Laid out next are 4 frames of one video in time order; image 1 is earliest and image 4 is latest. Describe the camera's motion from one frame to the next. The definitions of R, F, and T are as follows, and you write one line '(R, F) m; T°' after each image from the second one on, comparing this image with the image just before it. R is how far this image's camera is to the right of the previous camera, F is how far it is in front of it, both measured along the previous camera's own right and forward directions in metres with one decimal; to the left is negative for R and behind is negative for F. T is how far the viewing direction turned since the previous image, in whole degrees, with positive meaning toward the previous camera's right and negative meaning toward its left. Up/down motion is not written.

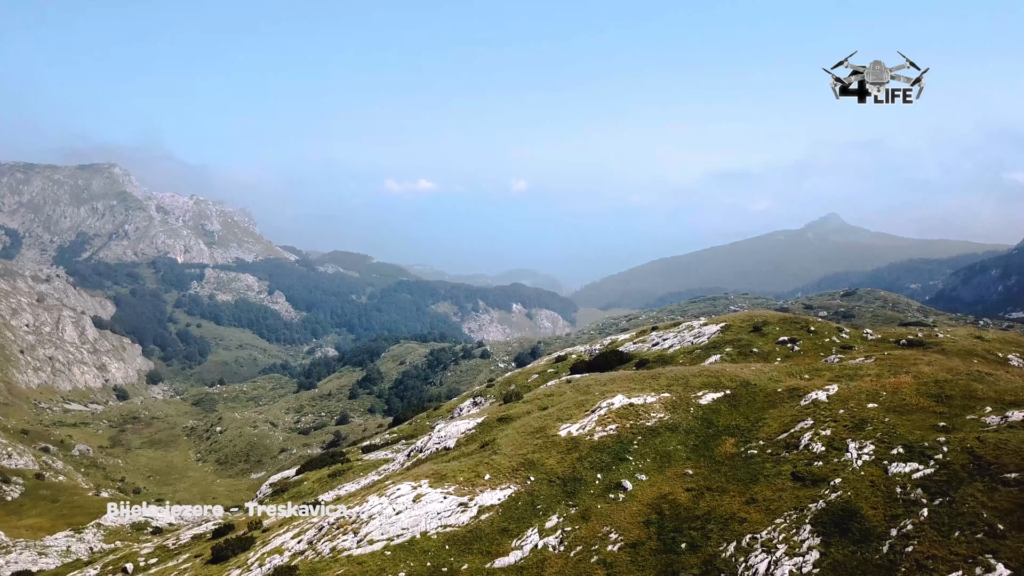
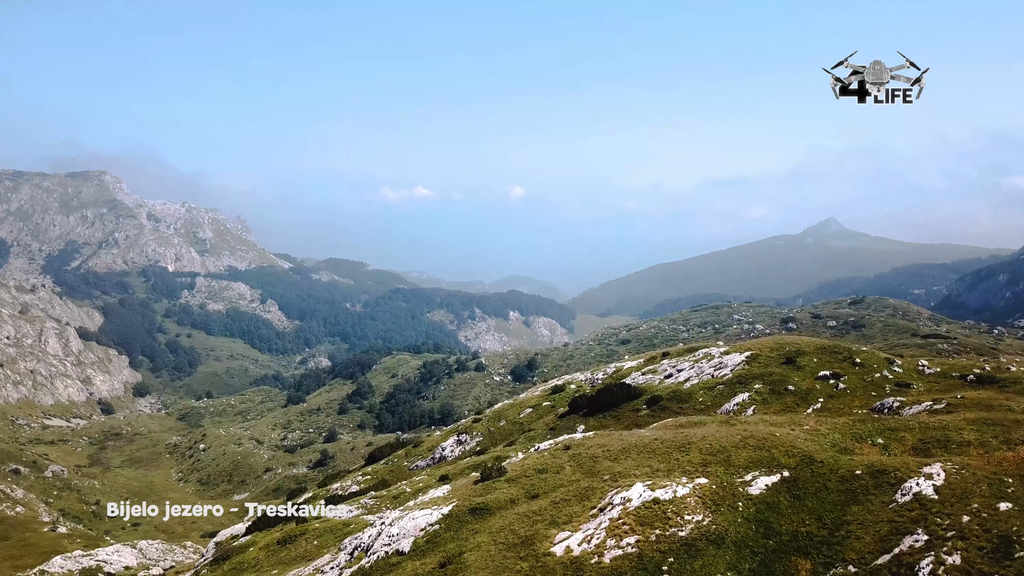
(+1.2, +10.4) m; 0°
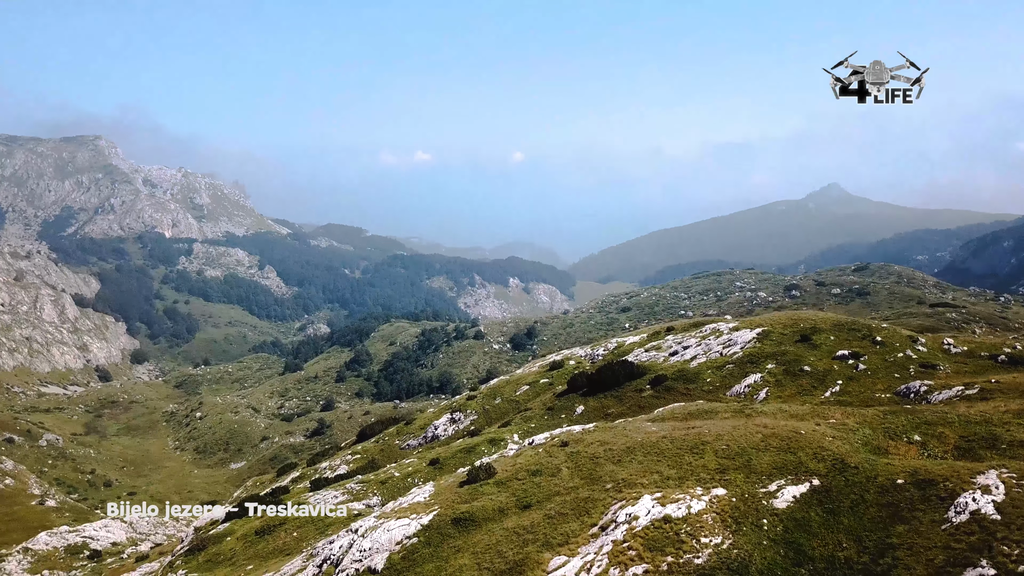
(+0.6, +4.4) m; 0°
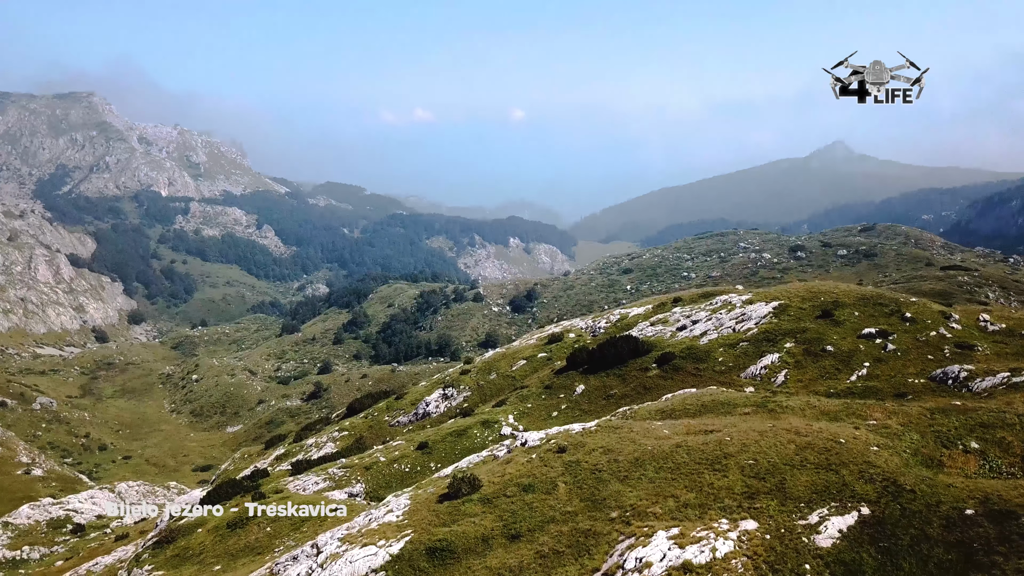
(+0.6, +5.0) m; 0°
